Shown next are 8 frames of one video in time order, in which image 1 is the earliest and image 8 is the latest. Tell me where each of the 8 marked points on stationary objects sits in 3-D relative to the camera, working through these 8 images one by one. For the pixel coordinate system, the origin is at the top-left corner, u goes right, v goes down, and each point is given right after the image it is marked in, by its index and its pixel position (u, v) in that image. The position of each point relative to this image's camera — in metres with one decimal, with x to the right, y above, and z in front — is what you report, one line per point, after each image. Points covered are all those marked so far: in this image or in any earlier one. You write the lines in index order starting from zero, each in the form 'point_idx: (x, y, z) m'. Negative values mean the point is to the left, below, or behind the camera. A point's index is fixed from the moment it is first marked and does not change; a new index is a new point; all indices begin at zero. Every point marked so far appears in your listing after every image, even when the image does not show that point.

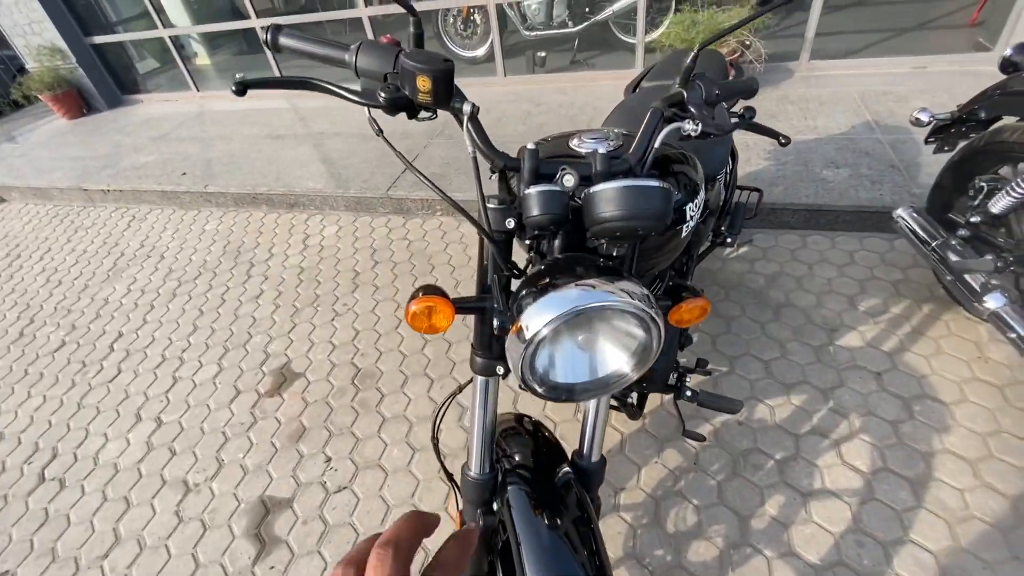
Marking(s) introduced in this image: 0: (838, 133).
0: (+2.0, +1.0, +3.2) m
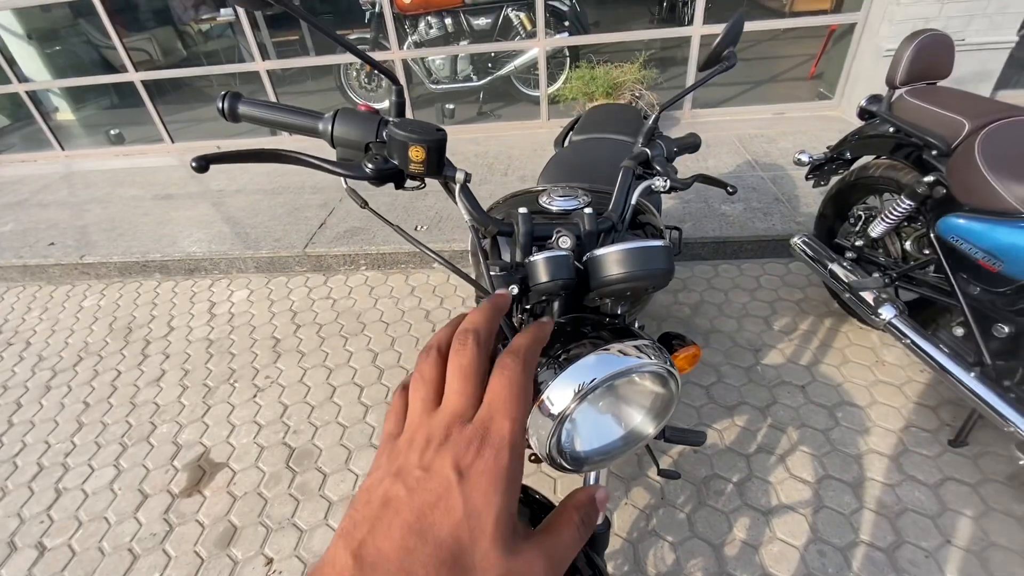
0: (+1.5, +0.8, +3.6) m
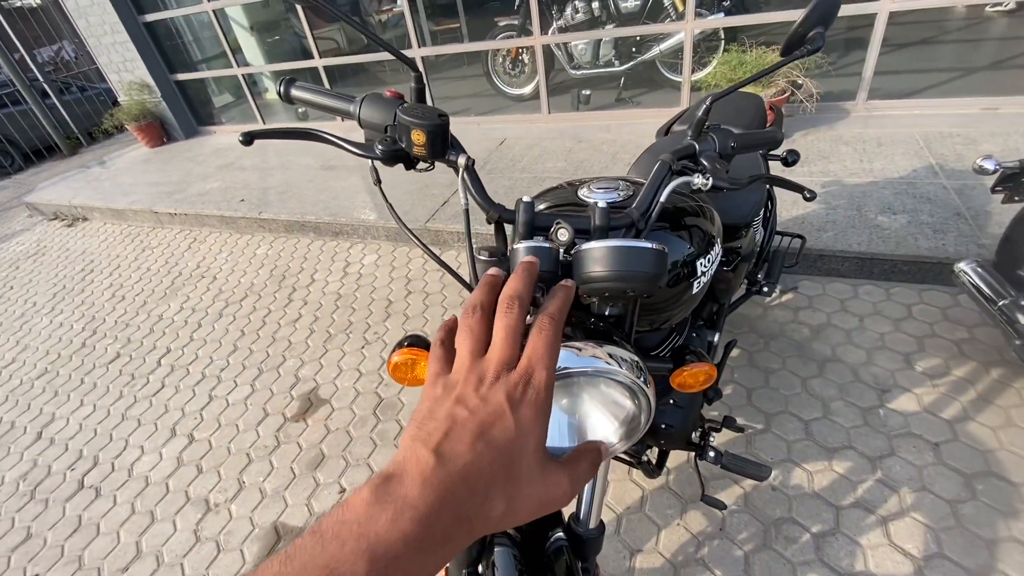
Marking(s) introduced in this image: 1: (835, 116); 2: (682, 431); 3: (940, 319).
0: (+2.2, +0.6, +3.0) m
1: (+2.4, +1.3, +3.8) m
2: (+0.5, -0.4, +1.5) m
3: (+1.9, -0.1, +2.4) m
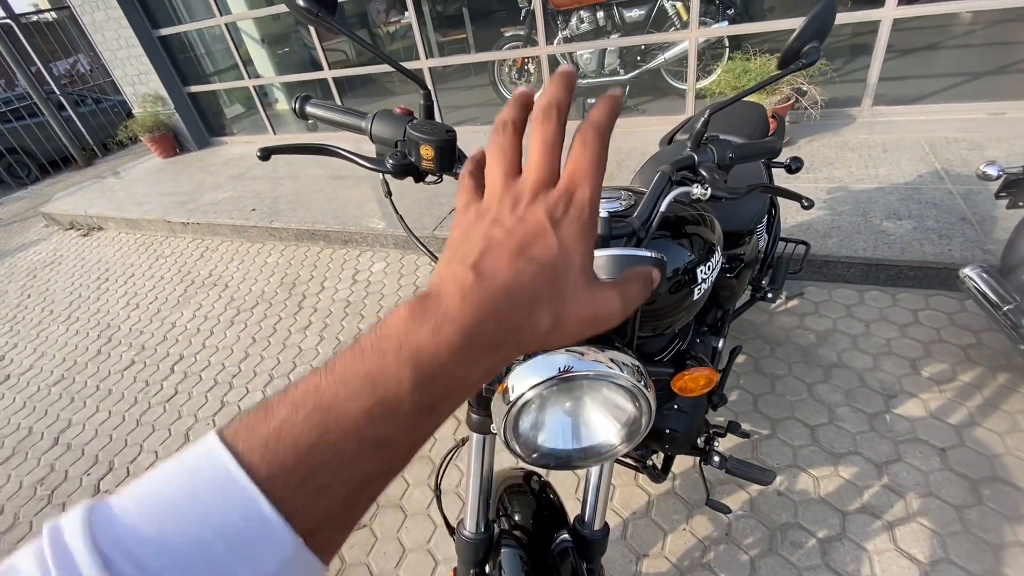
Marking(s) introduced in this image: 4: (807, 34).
0: (+2.3, +0.6, +3.0) m
1: (+2.4, +1.2, +3.8) m
2: (+0.5, -0.4, +1.5) m
3: (+2.0, -0.2, +2.4) m
4: (+0.6, +0.5, +1.1) m
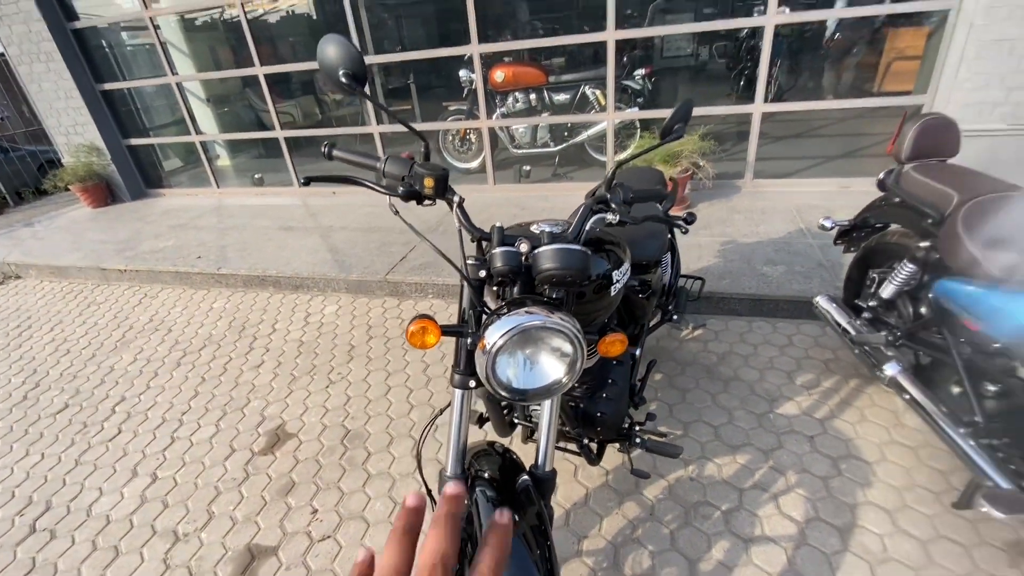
0: (+1.9, +0.4, +3.7) m
1: (+1.9, +0.9, +4.6) m
2: (+0.4, -0.5, +1.9) m
3: (+1.7, -0.3, +3.0) m
4: (+0.5, +0.5, +1.6) m
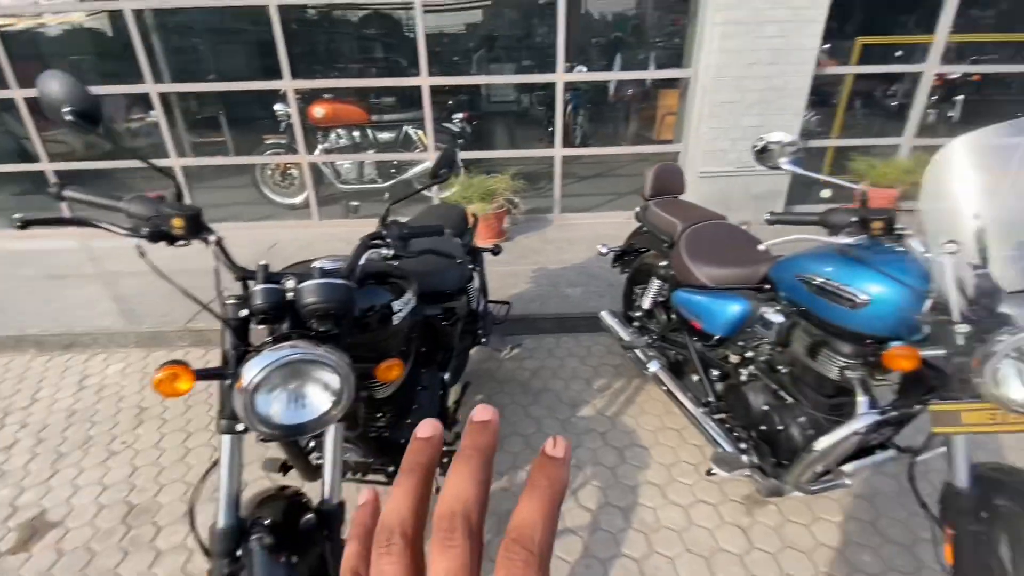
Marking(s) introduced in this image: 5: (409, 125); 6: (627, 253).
0: (+0.5, +0.2, +4.2) m
1: (+0.3, +0.6, +5.1) m
2: (-0.4, -0.6, +2.0) m
3: (+0.6, -0.4, +3.4) m
4: (-0.2, +0.4, +1.8) m
5: (-1.0, +1.6, +5.0) m
6: (+0.7, +0.2, +3.1) m
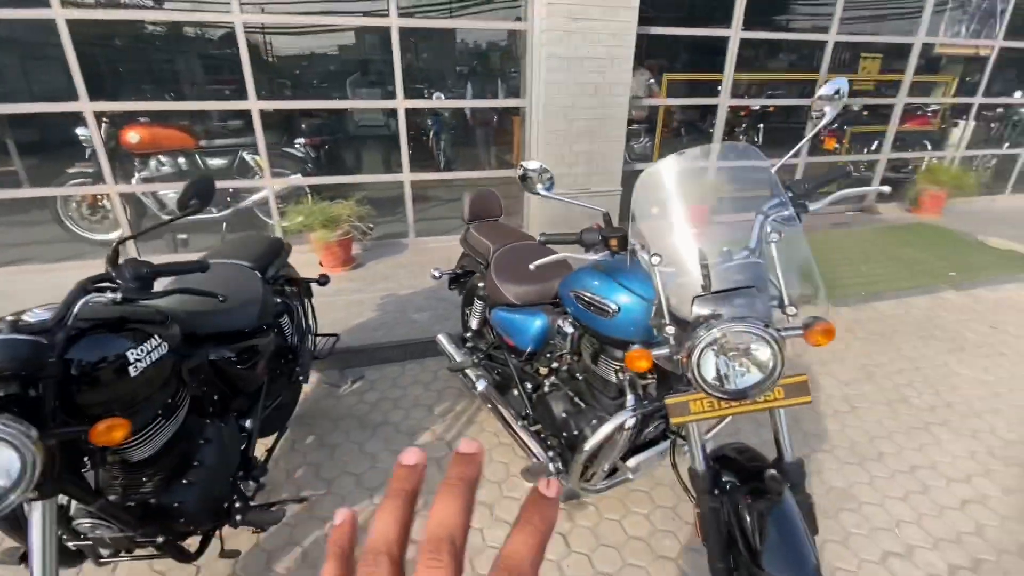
0: (-0.7, 0.0, +4.2) m
1: (-1.2, +0.4, +5.1) m
2: (-1.1, -0.7, +1.9) m
3: (-0.4, -0.6, +3.4) m
4: (-1.0, +0.3, +1.7) m
5: (-2.5, +1.2, +4.7) m
6: (-0.3, +0.1, +3.1) m
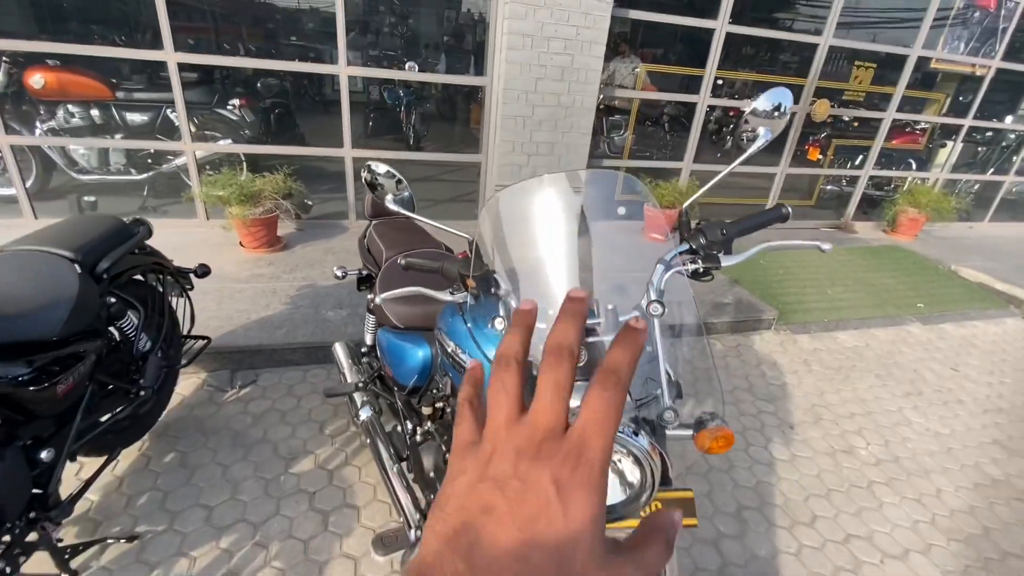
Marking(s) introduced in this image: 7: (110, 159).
0: (-1.2, +0.1, +3.8) m
1: (-1.6, +0.5, +4.6) m
2: (-1.6, -0.7, +1.5) m
3: (-0.9, -0.6, +3.0) m
4: (-1.4, +0.3, +1.3) m
5: (-2.9, +1.4, +4.2) m
6: (-0.8, +0.1, +2.7) m
7: (-3.3, +1.0, +4.1) m
